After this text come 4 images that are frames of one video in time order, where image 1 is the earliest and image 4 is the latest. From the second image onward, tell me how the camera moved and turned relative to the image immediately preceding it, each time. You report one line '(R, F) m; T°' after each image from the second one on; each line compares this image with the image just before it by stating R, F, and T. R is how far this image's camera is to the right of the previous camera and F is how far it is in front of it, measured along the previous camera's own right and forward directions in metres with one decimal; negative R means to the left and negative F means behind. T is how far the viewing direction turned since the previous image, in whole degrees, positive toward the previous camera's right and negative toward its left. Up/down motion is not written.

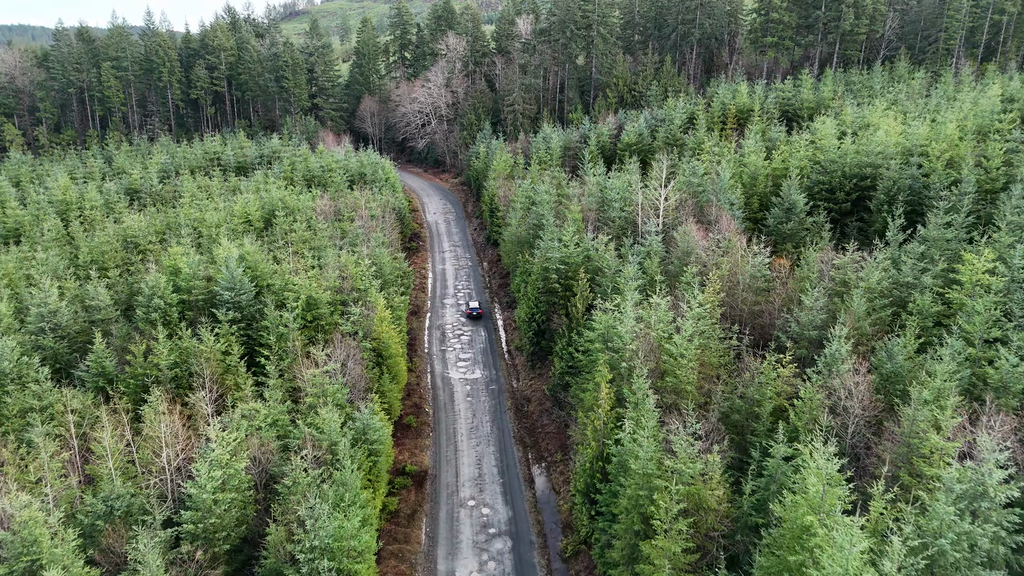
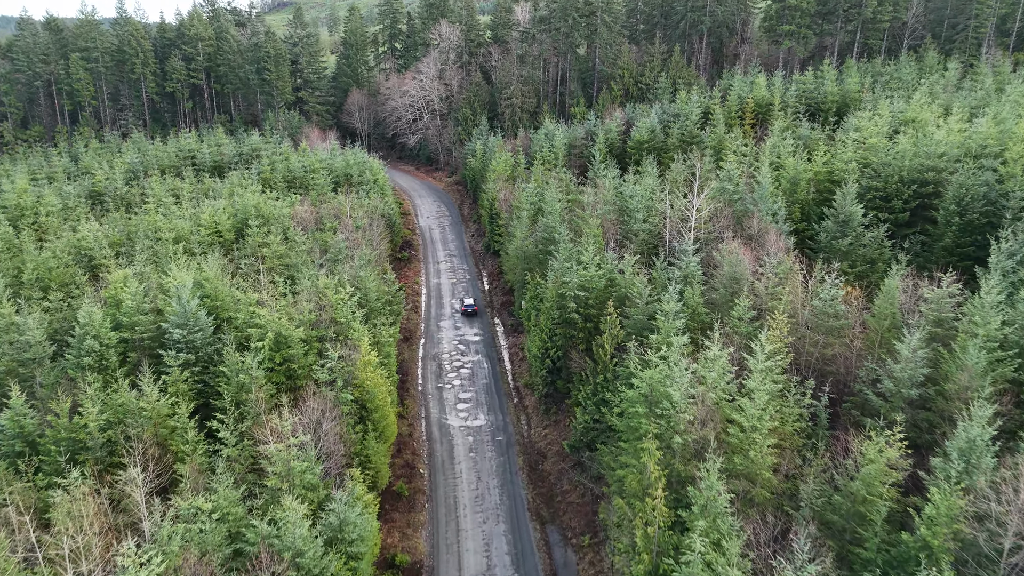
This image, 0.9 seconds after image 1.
(-0.7, +5.2) m; +1°
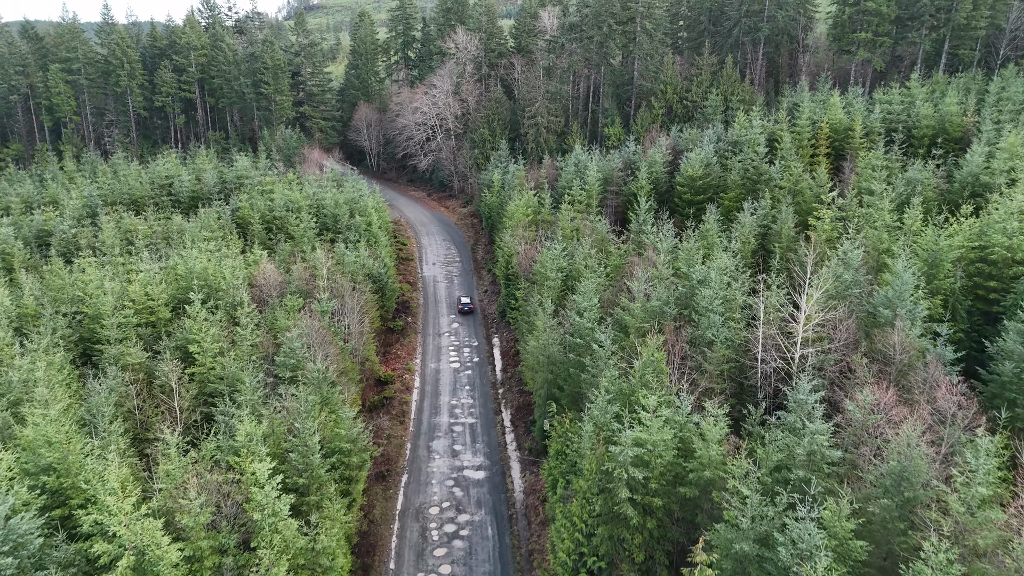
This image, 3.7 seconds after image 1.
(+0.2, +10.1) m; -2°
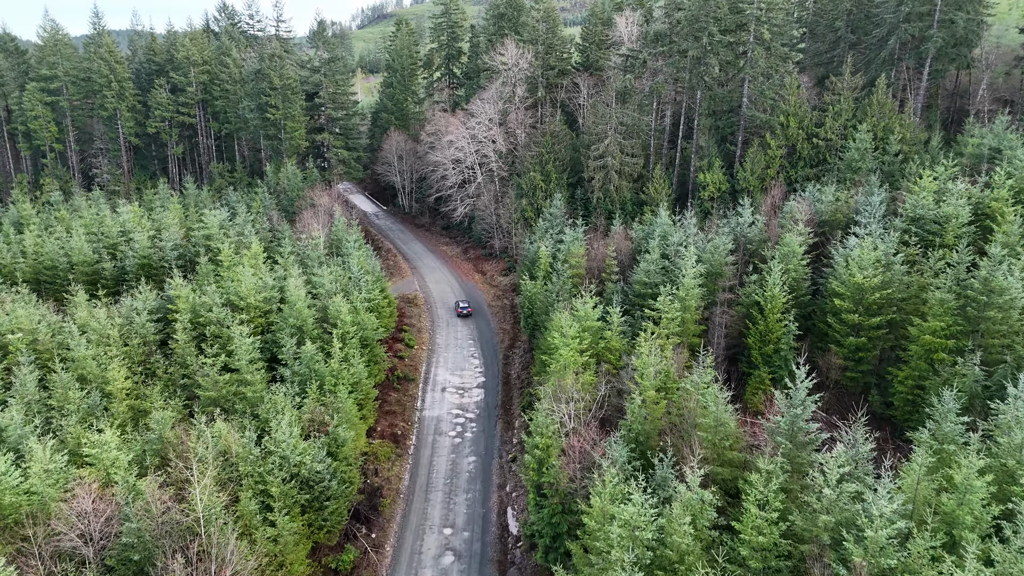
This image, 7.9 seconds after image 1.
(+0.7, +17.0) m; -5°
